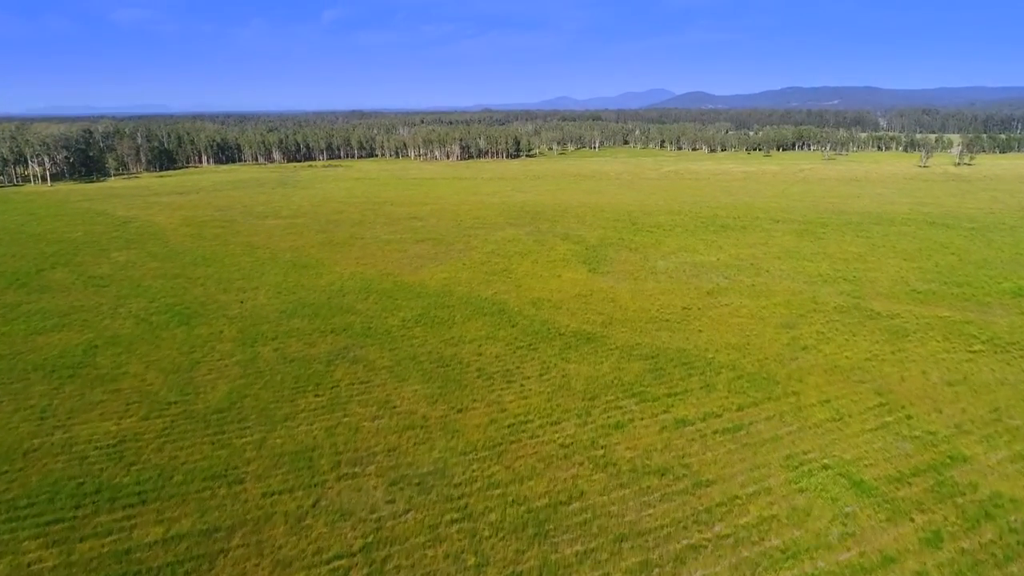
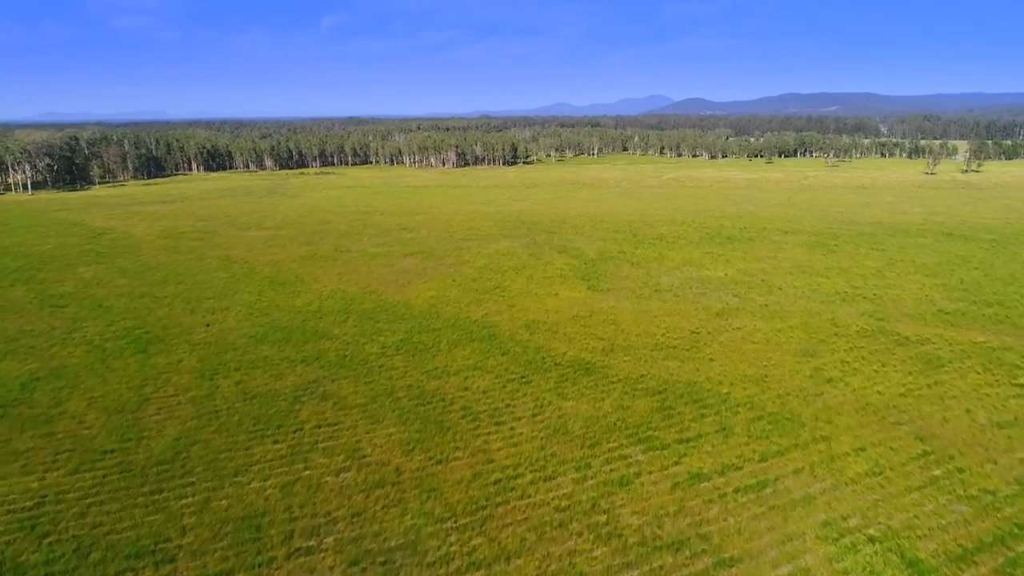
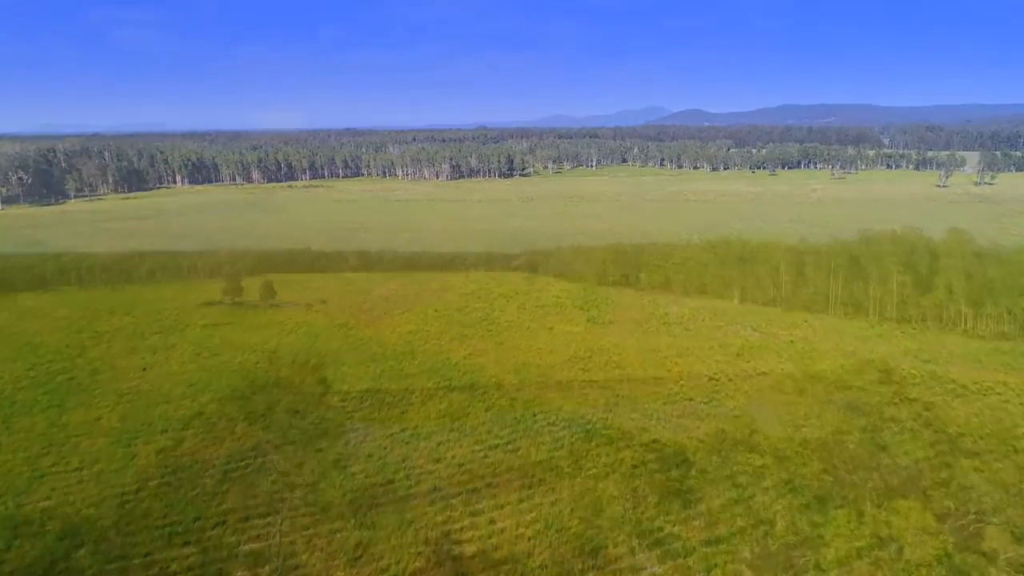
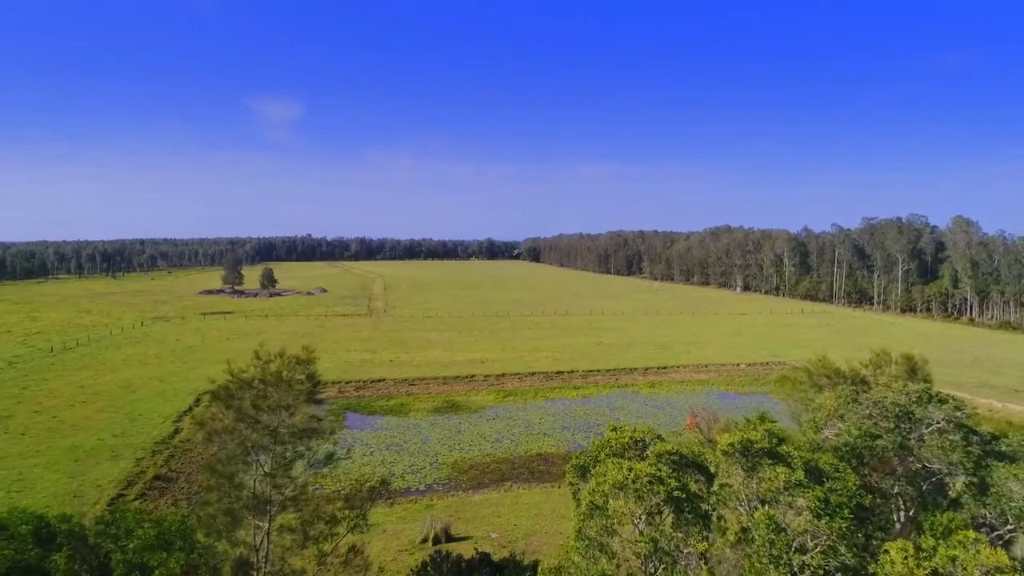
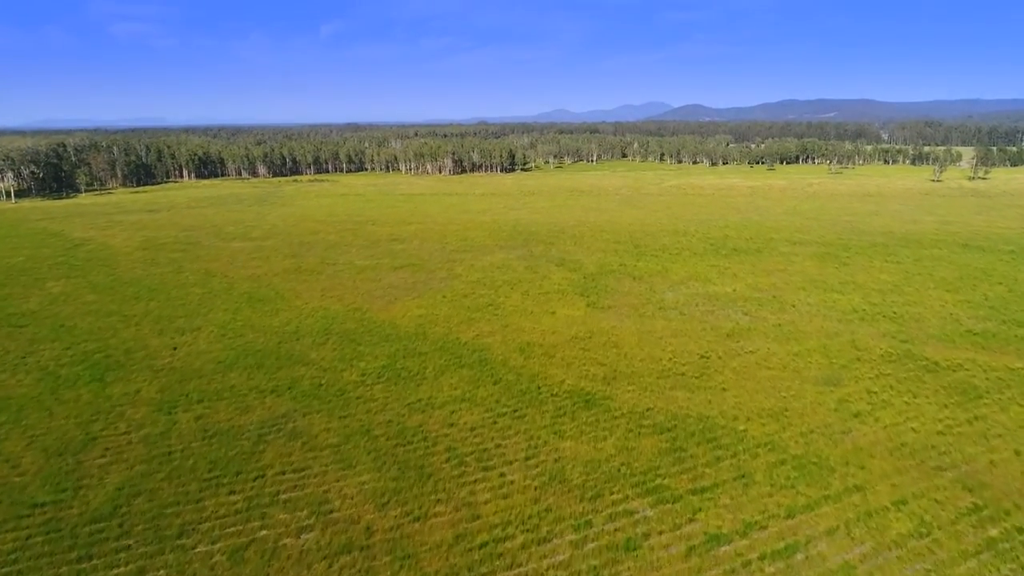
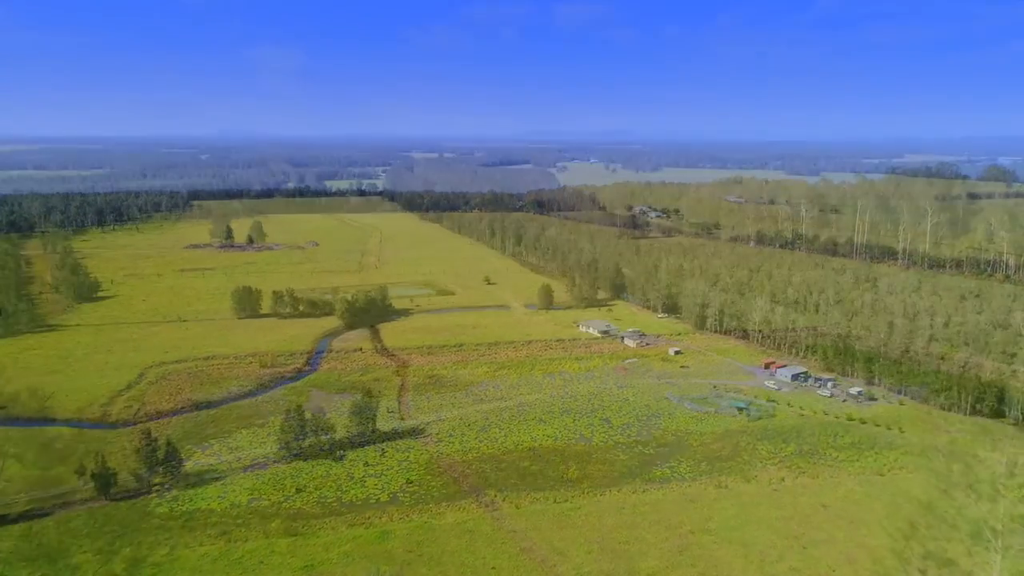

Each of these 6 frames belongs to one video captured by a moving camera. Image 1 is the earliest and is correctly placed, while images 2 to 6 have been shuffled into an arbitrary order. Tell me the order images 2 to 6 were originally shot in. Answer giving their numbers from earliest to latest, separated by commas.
2, 5, 3, 4, 6
